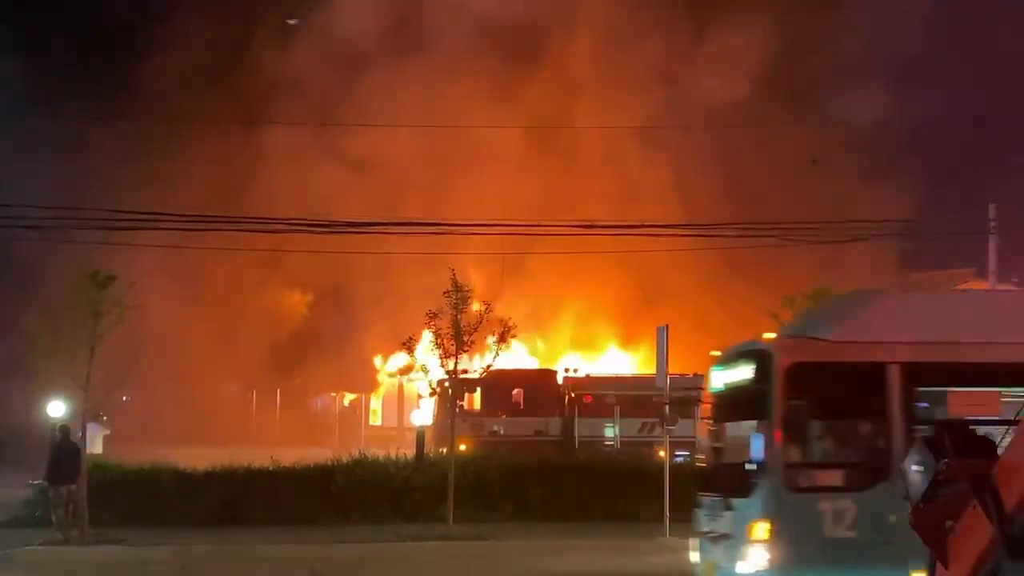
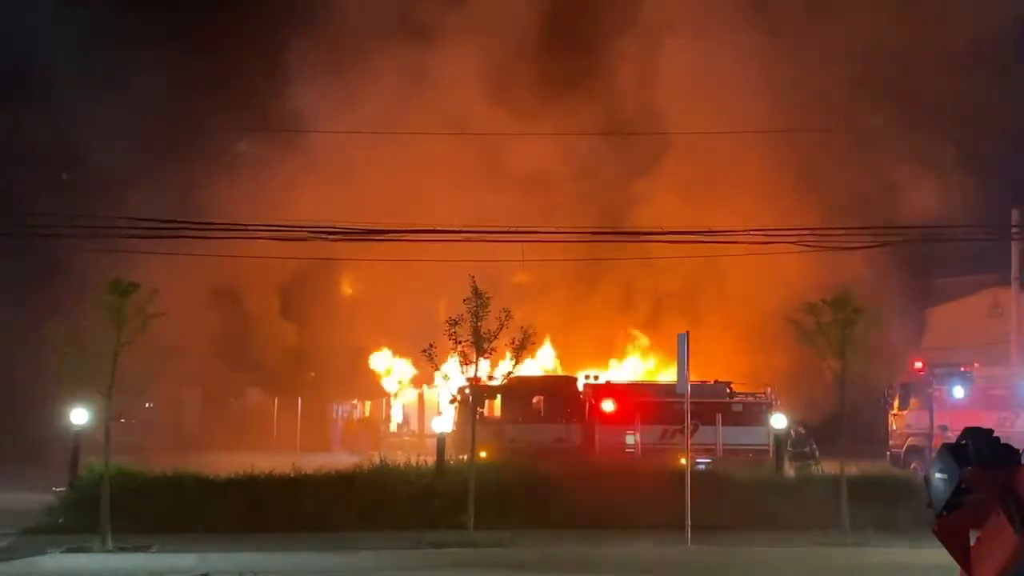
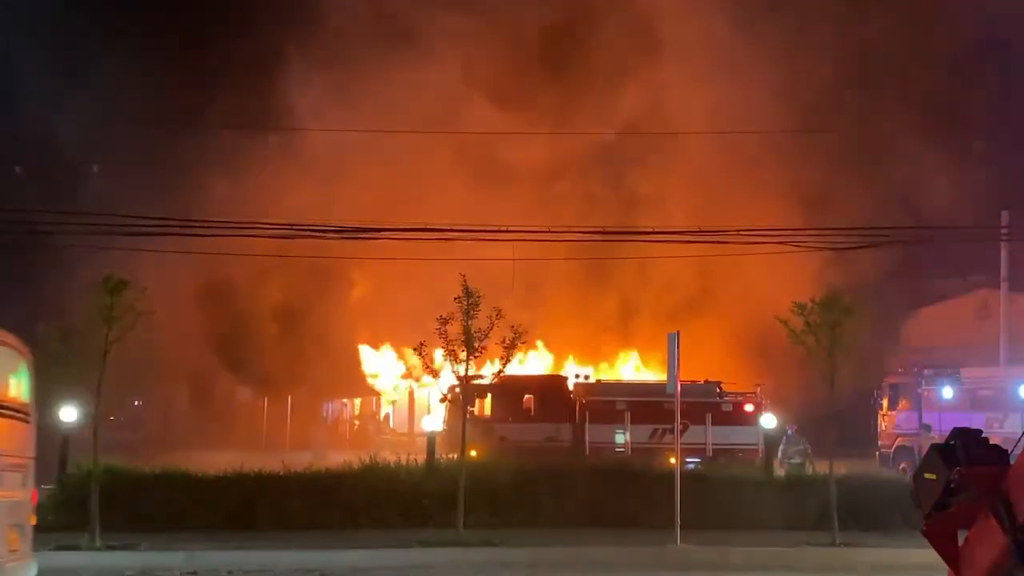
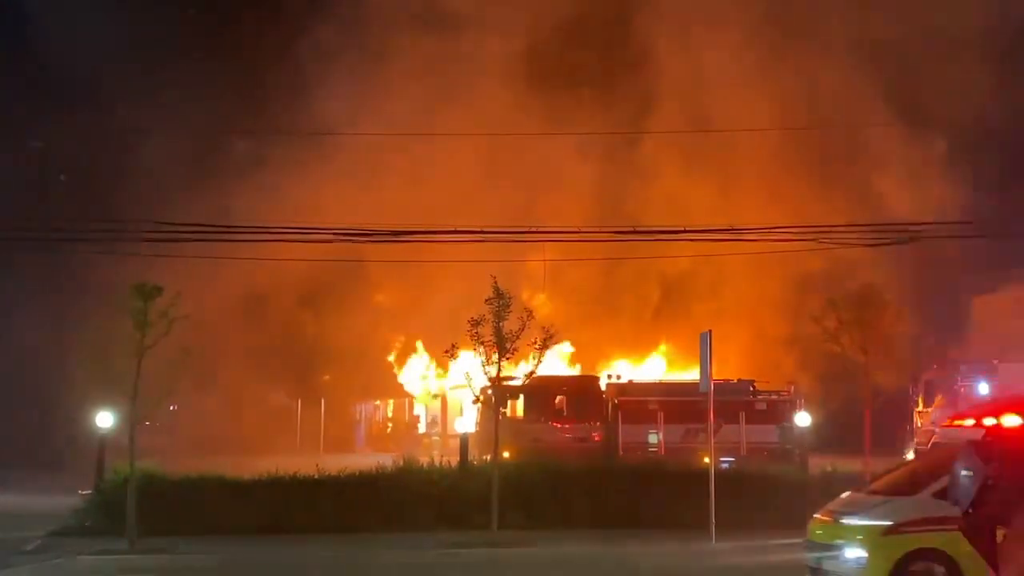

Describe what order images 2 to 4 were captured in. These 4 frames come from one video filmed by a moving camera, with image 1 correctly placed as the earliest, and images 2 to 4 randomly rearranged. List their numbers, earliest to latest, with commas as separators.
3, 2, 4
